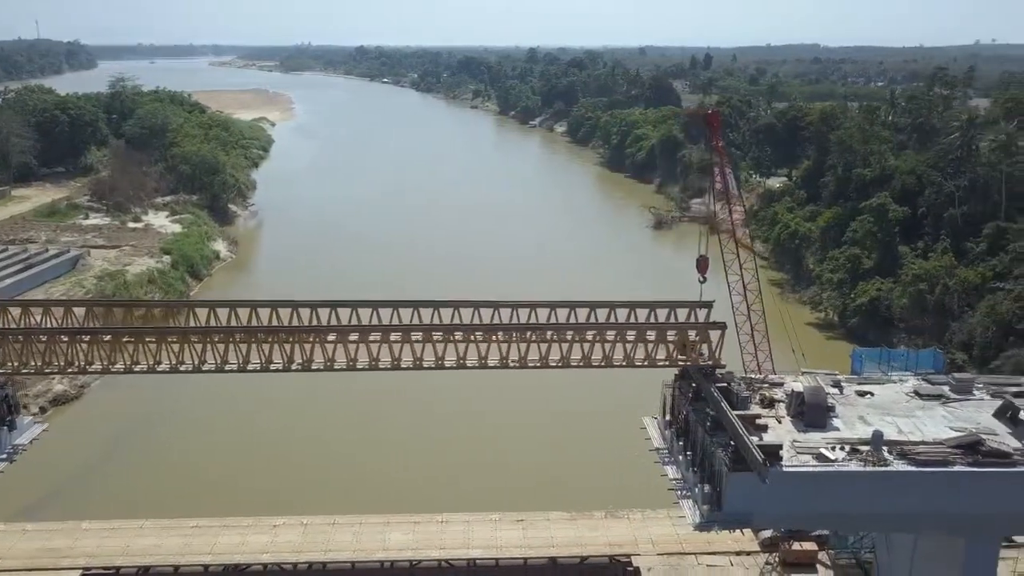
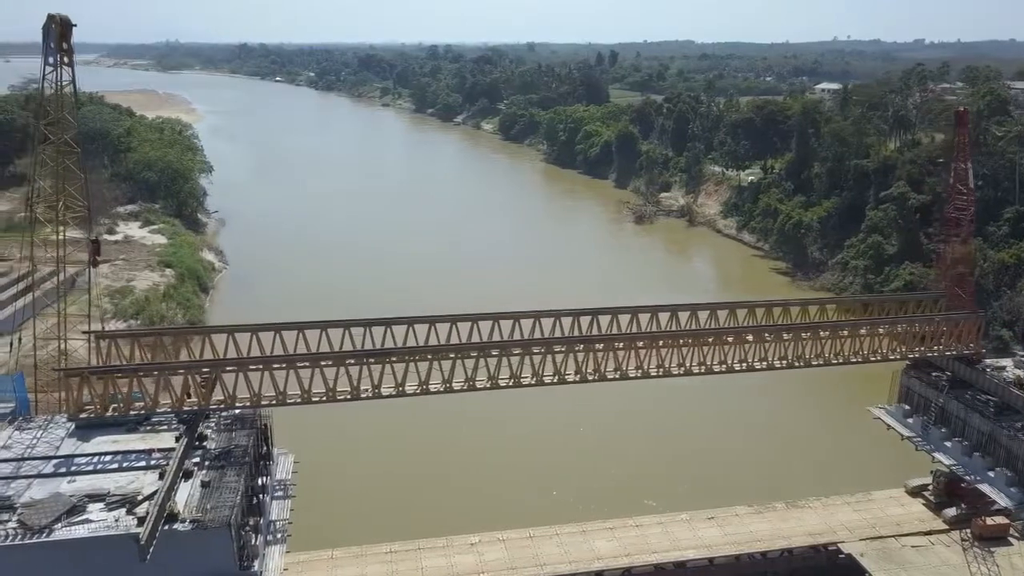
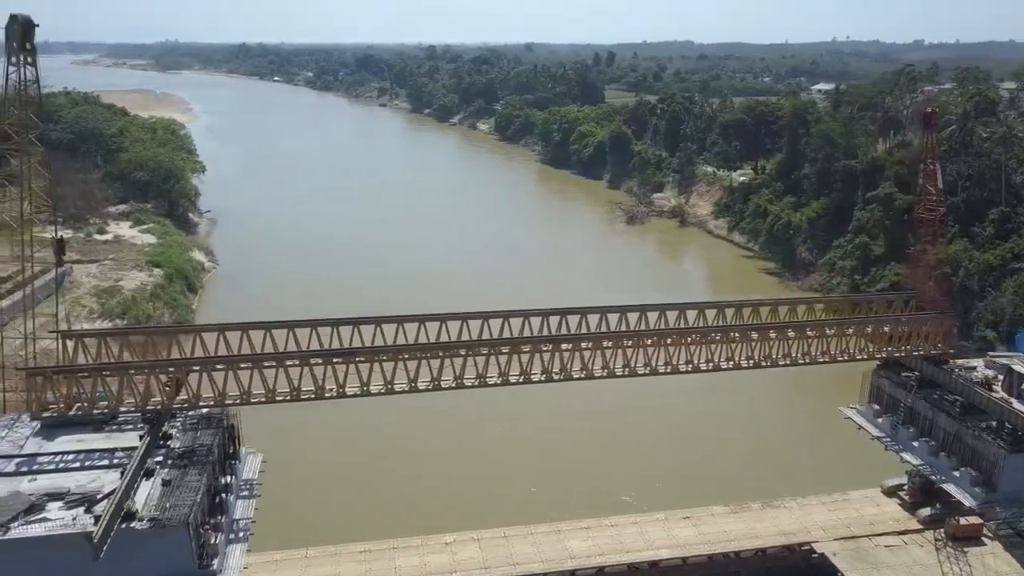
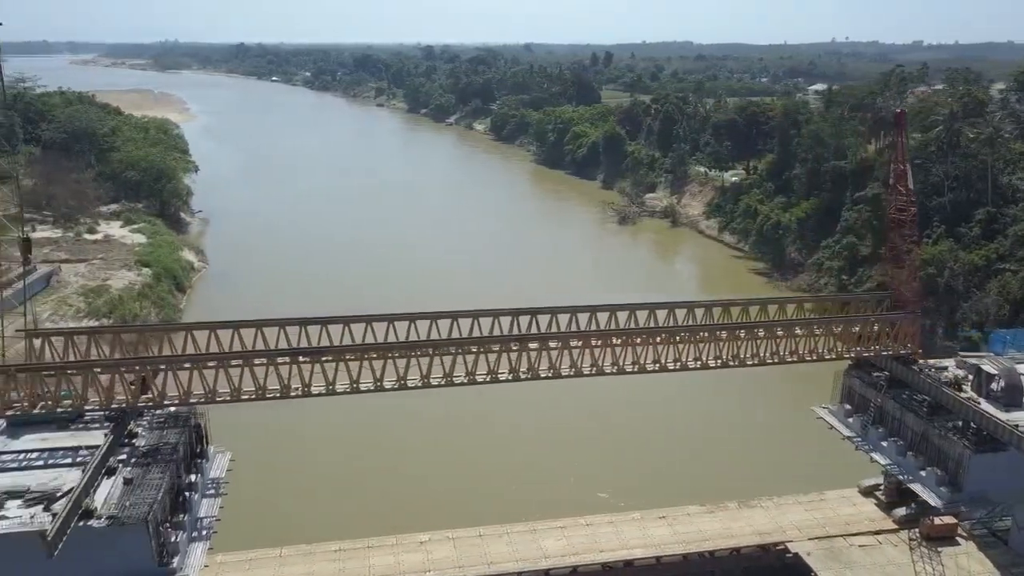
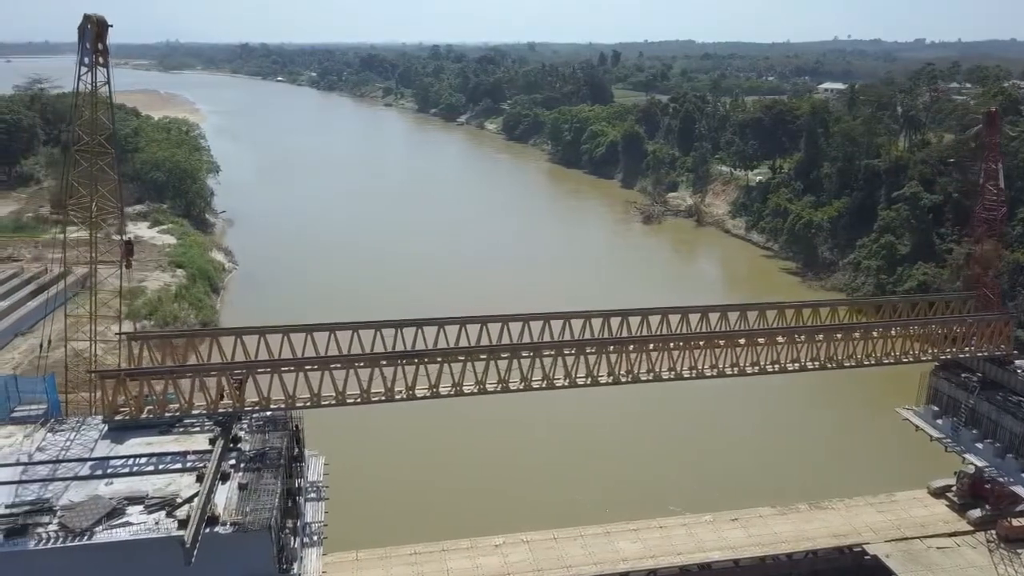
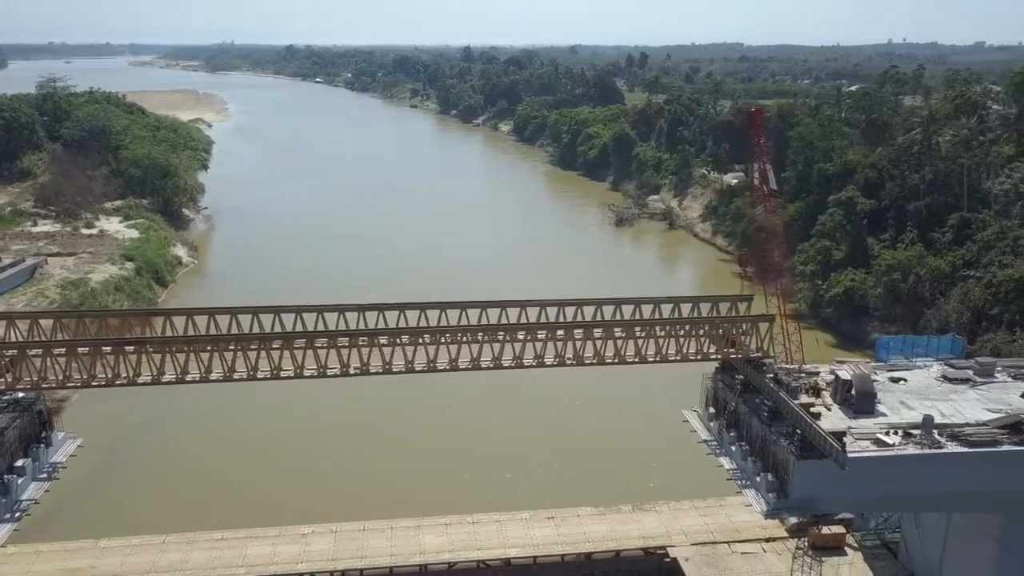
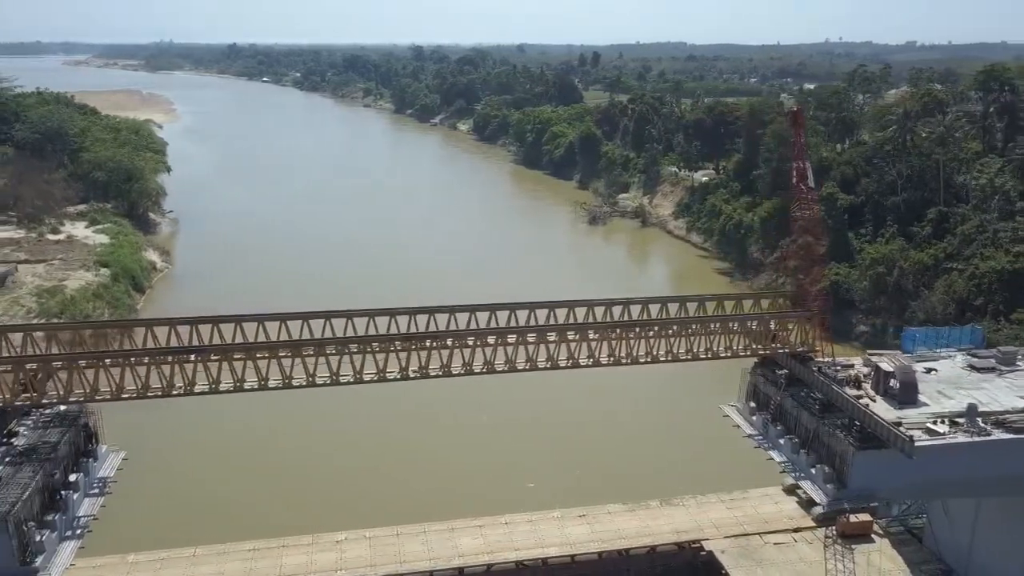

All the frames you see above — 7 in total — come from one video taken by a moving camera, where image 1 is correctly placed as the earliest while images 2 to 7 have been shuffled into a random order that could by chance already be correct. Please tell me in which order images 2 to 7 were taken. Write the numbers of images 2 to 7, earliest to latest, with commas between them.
6, 7, 4, 3, 2, 5
